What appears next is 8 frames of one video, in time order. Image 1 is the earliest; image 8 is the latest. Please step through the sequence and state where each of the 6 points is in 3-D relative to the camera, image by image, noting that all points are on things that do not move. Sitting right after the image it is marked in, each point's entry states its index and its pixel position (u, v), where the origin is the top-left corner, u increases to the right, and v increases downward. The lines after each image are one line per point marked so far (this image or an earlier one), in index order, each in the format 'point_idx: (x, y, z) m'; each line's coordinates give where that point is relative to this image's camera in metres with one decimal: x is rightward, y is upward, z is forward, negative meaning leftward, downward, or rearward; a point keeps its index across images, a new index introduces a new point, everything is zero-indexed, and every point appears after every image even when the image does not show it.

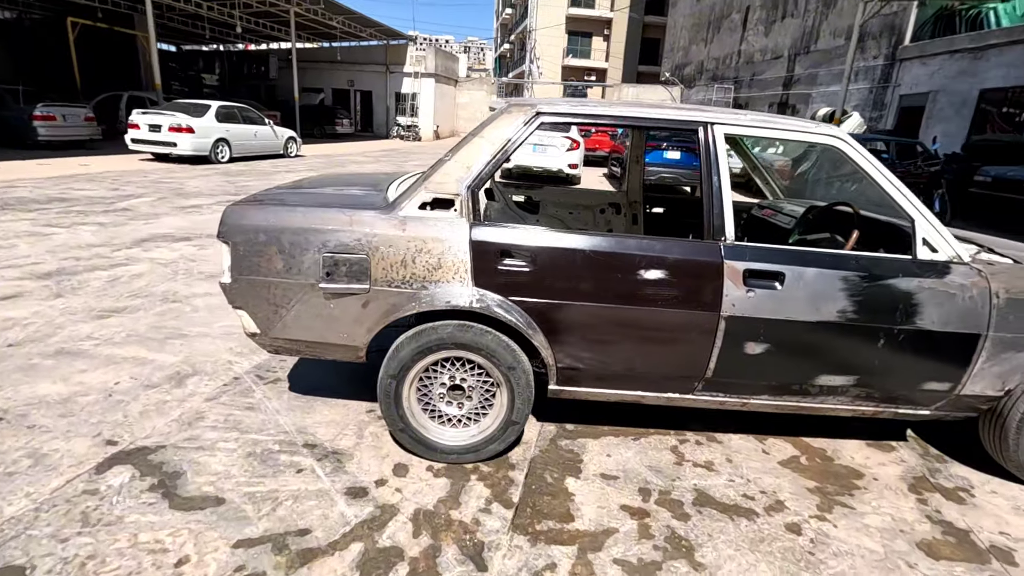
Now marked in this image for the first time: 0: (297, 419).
0: (-1.2, -0.7, +3.0) m
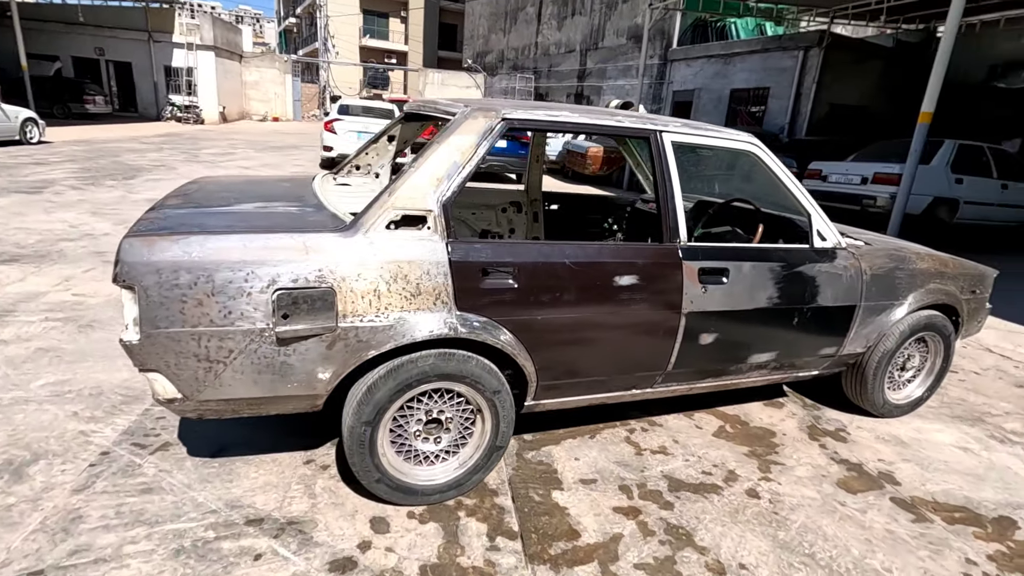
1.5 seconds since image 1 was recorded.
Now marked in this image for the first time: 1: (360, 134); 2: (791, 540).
0: (-1.3, -0.9, +2.4) m
1: (-3.8, +3.8, +13.3) m
2: (+1.2, -1.1, +2.4) m
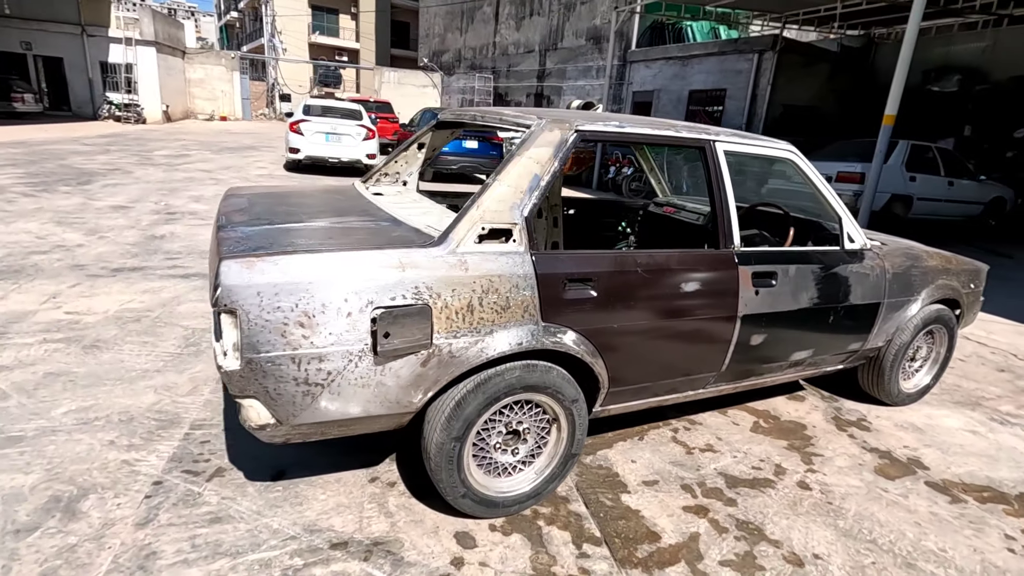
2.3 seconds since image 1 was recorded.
0: (-0.9, -1.0, +2.3) m
1: (-4.5, +3.7, +12.9) m
2: (+1.6, -1.1, +2.5) m
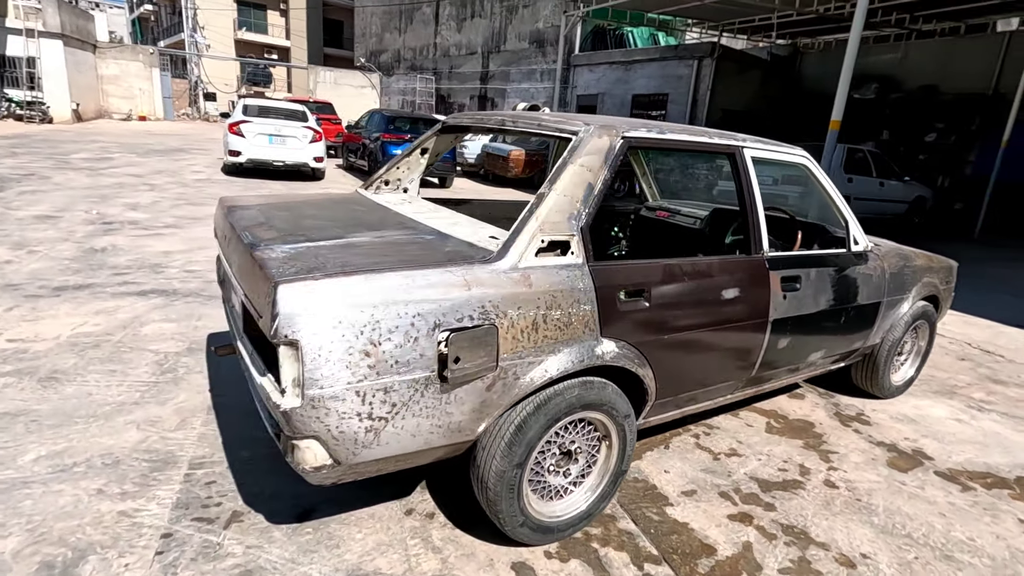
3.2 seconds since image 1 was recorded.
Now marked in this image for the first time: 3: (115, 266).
0: (-0.7, -1.1, +2.1) m
1: (-5.5, +3.5, +12.3) m
2: (+1.8, -1.1, +2.6) m
3: (-4.0, +0.2, +5.4) m
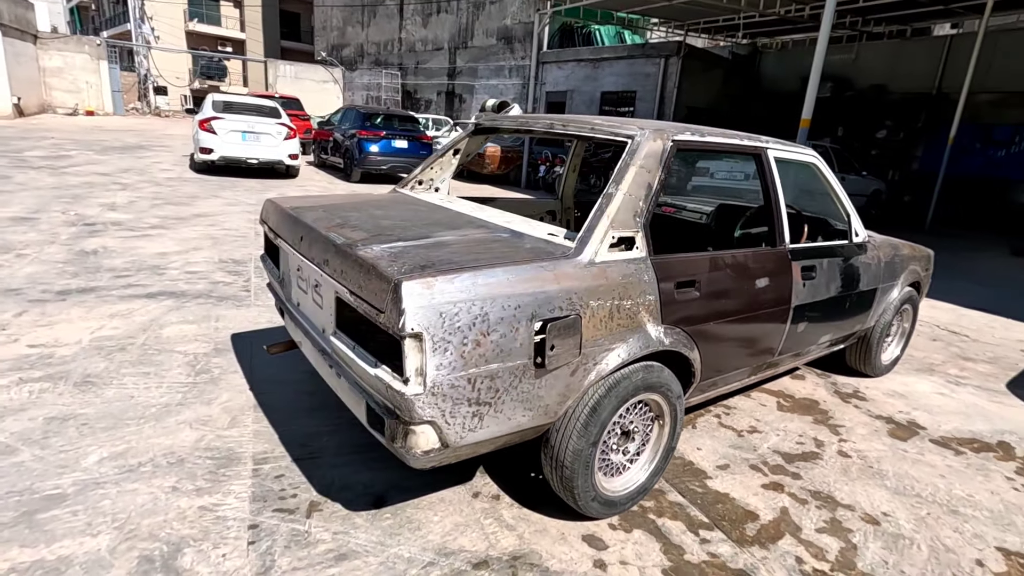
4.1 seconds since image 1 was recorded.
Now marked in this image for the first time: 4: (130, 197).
0: (-0.4, -1.1, +2.2) m
1: (-6.0, +3.5, +12.0) m
2: (+2.1, -1.1, +2.9) m
3: (-3.9, +0.2, +5.2) m
4: (-6.2, +1.5, +8.7) m
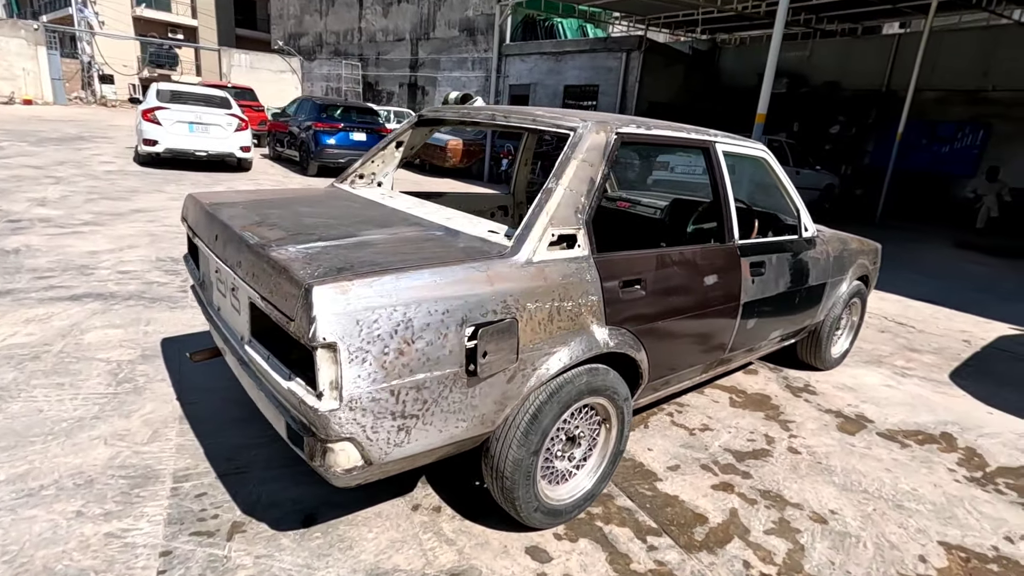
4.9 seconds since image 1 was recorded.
0: (-0.6, -1.1, +2.1) m
1: (-6.9, +3.5, +11.4) m
2: (+1.8, -1.0, +2.9) m
3: (-4.3, +0.2, +4.9) m
4: (-6.9, +1.5, +8.2) m
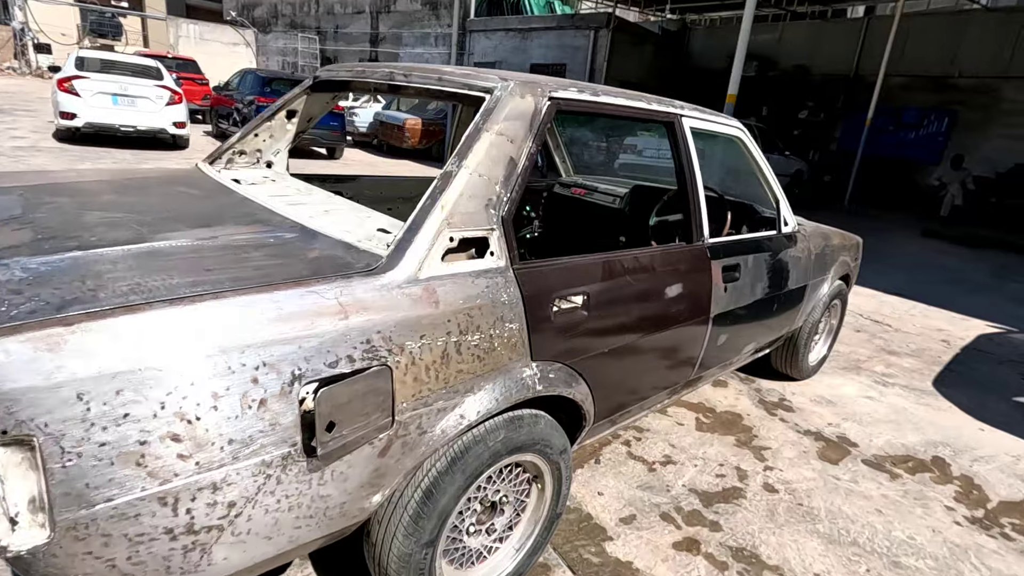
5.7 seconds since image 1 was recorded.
0: (-0.9, -1.1, +1.5) m
1: (-7.7, +3.7, +10.3) m
2: (+1.4, -1.1, +2.4) m
3: (-4.8, +0.2, +4.0) m
4: (-7.5, +1.6, +7.1) m
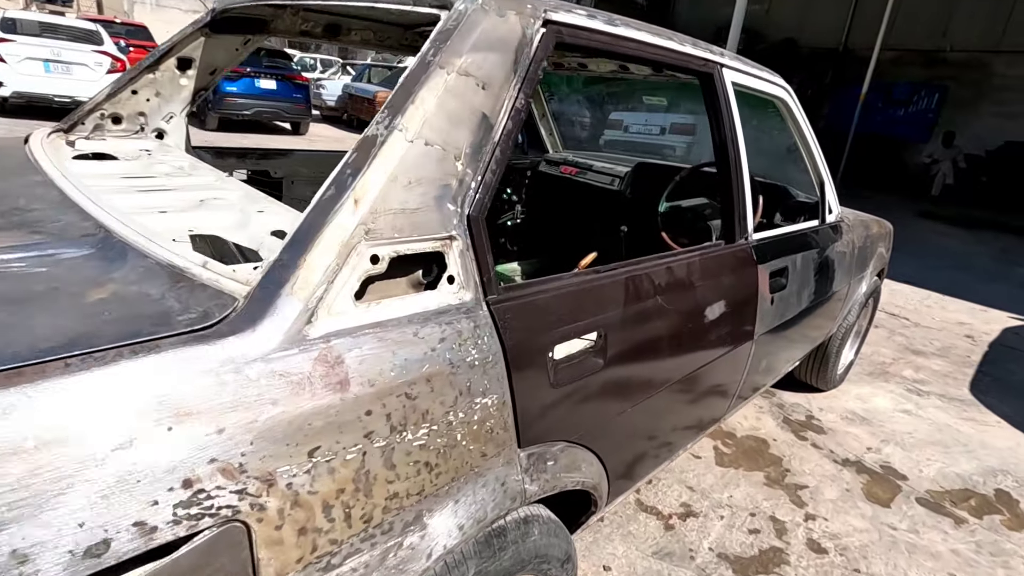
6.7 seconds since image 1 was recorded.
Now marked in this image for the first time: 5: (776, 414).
0: (-1.0, -1.2, +0.8) m
1: (-8.1, +3.9, +9.3) m
2: (+1.4, -1.1, +1.9) m
3: (-4.9, +0.2, +3.2) m
4: (-7.8, +1.7, +6.1) m
5: (+1.5, -0.7, +3.0) m
